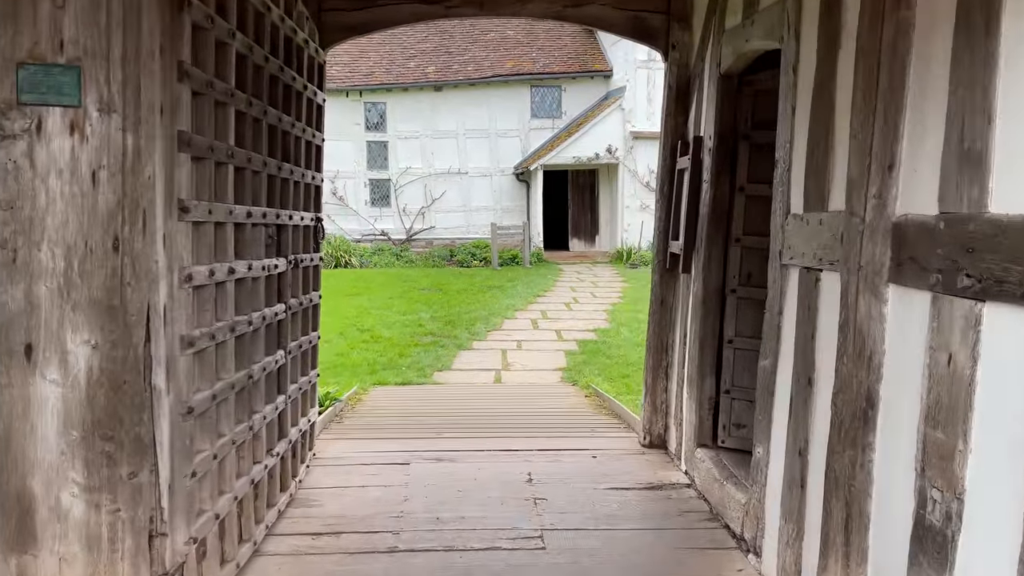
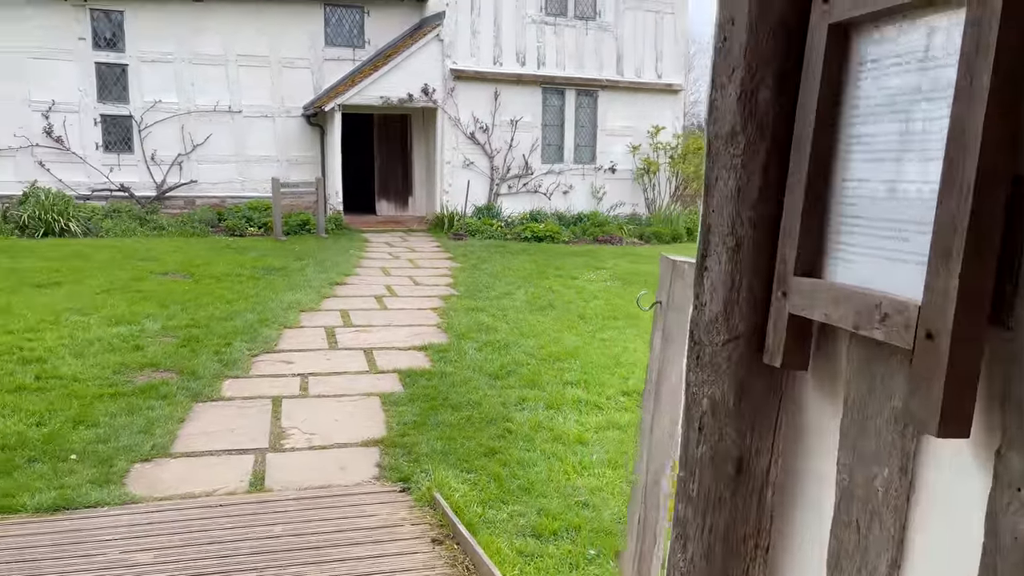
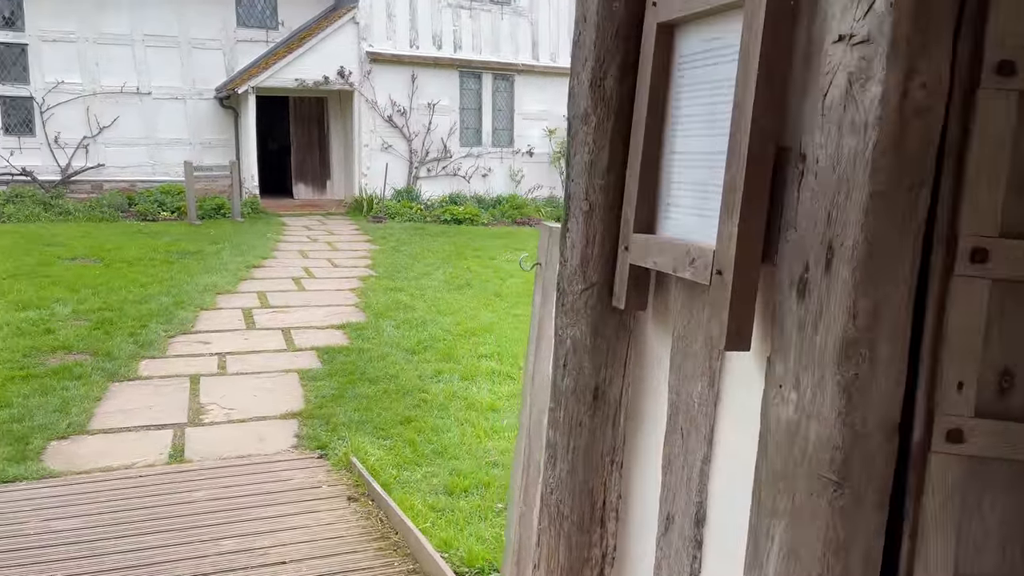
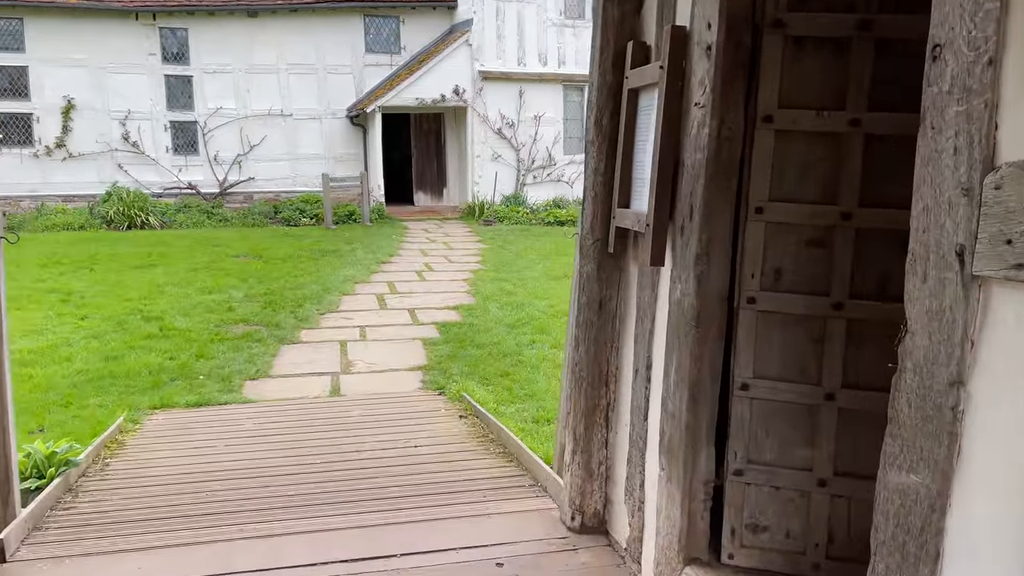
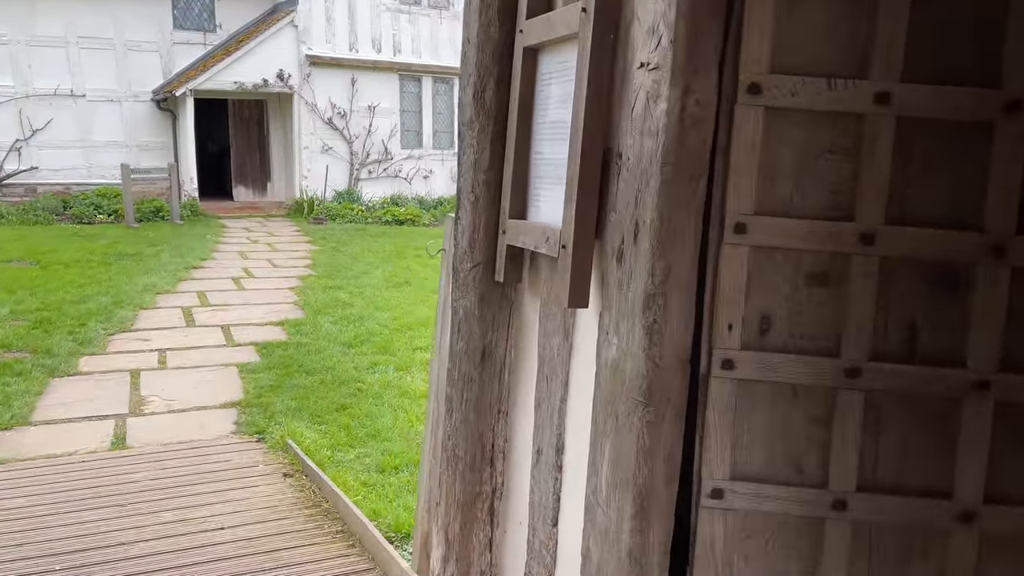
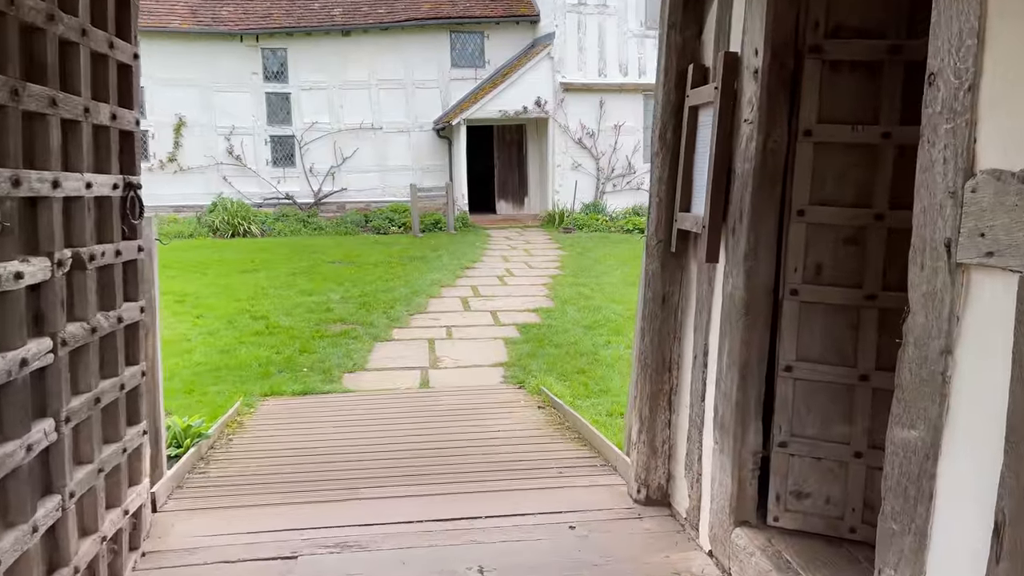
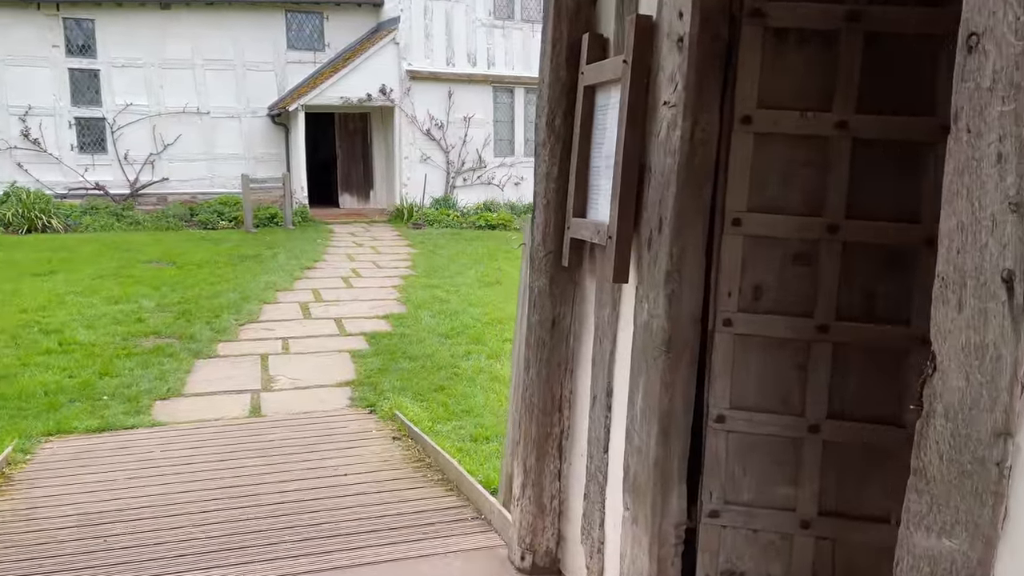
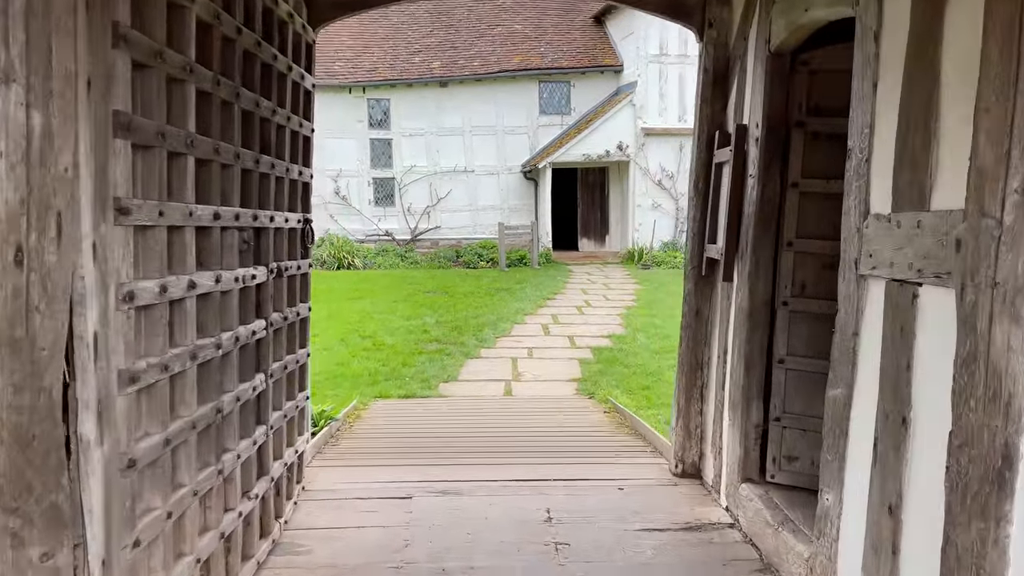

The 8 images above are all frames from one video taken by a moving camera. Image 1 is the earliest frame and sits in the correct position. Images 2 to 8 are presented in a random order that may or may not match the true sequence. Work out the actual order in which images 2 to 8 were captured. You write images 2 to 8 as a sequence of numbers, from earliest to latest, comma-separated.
8, 6, 4, 7, 5, 3, 2
